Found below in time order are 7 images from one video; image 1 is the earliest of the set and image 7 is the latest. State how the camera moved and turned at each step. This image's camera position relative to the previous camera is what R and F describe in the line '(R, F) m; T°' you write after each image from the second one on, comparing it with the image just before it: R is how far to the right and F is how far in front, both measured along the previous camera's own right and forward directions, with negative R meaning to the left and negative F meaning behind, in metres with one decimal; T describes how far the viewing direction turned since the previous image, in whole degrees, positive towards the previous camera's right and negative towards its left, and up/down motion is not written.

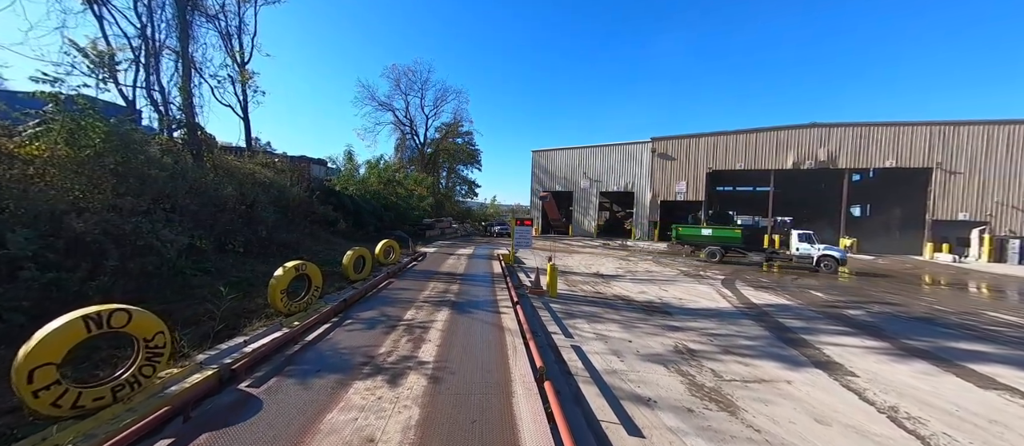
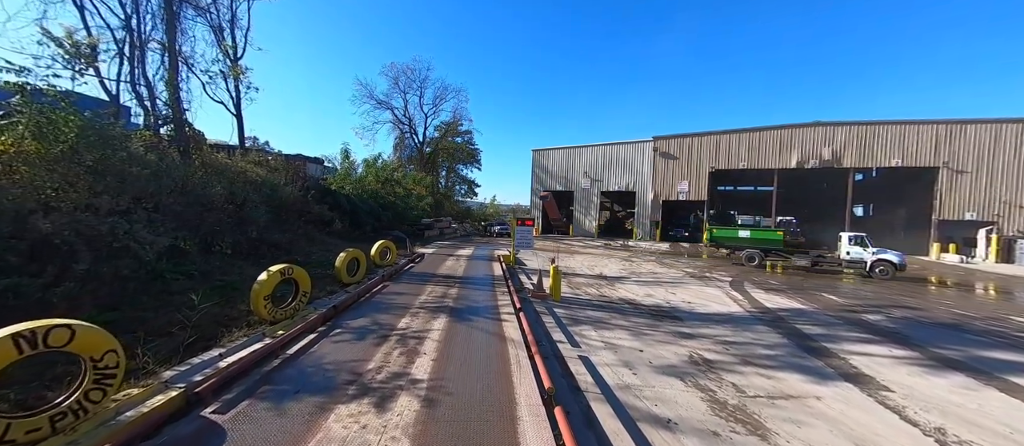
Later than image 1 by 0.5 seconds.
(0.0, +0.4) m; 0°
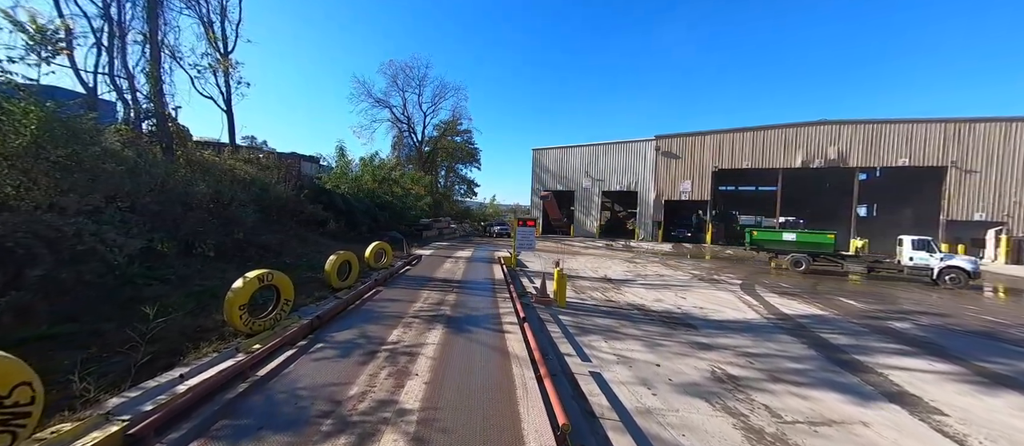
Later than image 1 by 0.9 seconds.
(-0.1, +0.5) m; 0°
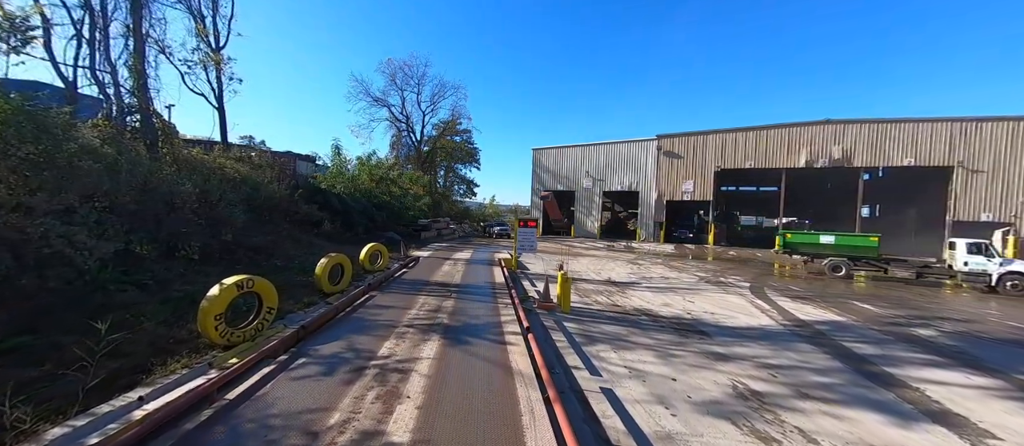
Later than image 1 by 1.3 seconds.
(0.0, +0.4) m; 0°
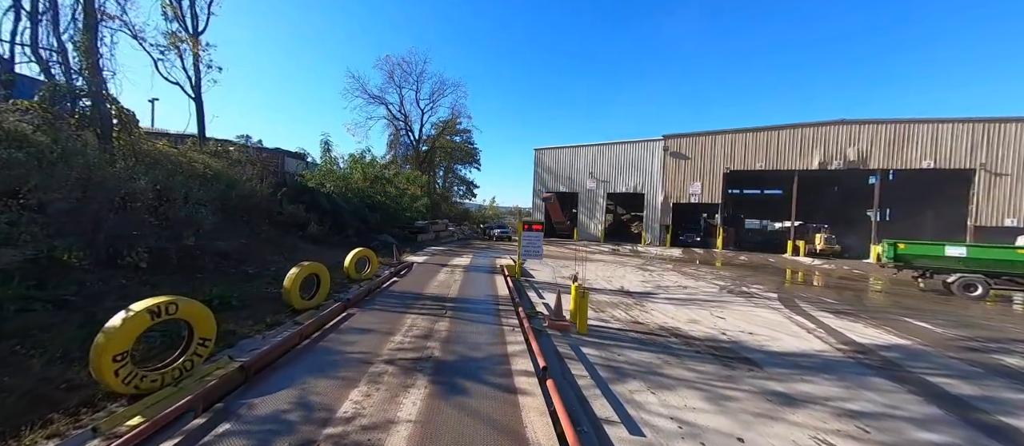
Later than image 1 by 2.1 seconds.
(-0.1, +1.2) m; 0°
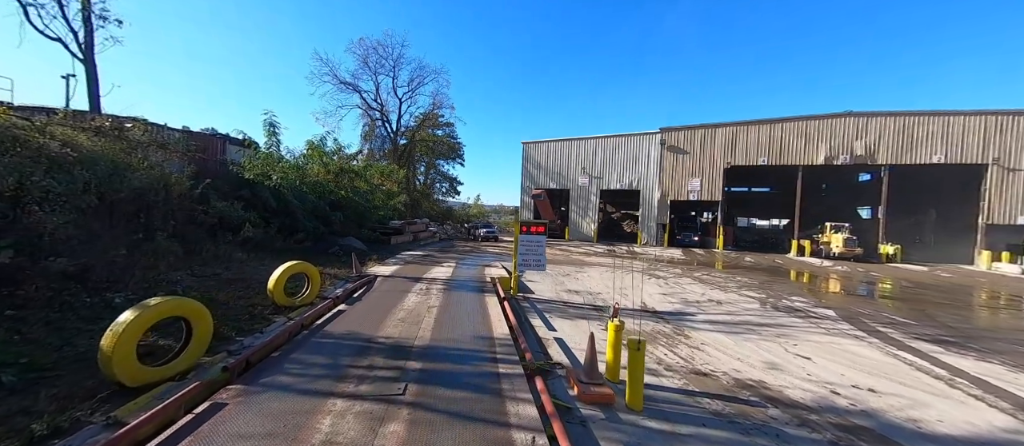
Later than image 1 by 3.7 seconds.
(-0.3, +2.6) m; +3°
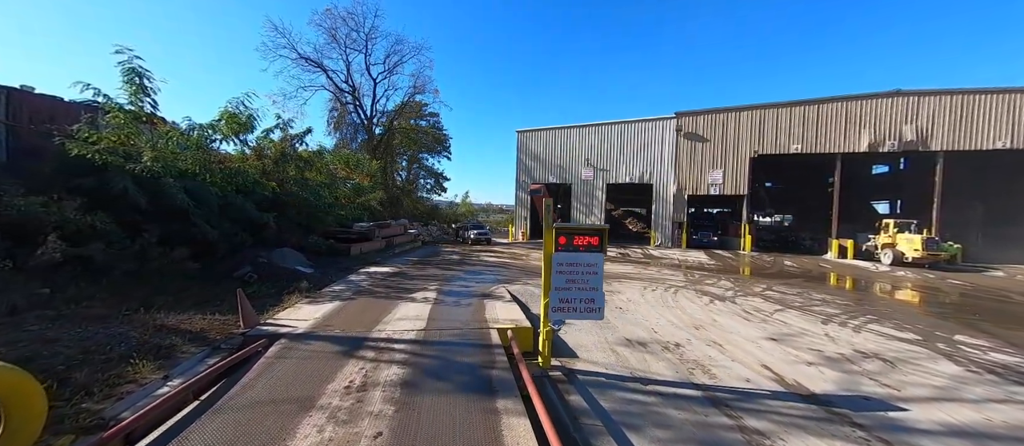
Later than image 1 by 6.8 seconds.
(-0.5, +4.3) m; +2°
